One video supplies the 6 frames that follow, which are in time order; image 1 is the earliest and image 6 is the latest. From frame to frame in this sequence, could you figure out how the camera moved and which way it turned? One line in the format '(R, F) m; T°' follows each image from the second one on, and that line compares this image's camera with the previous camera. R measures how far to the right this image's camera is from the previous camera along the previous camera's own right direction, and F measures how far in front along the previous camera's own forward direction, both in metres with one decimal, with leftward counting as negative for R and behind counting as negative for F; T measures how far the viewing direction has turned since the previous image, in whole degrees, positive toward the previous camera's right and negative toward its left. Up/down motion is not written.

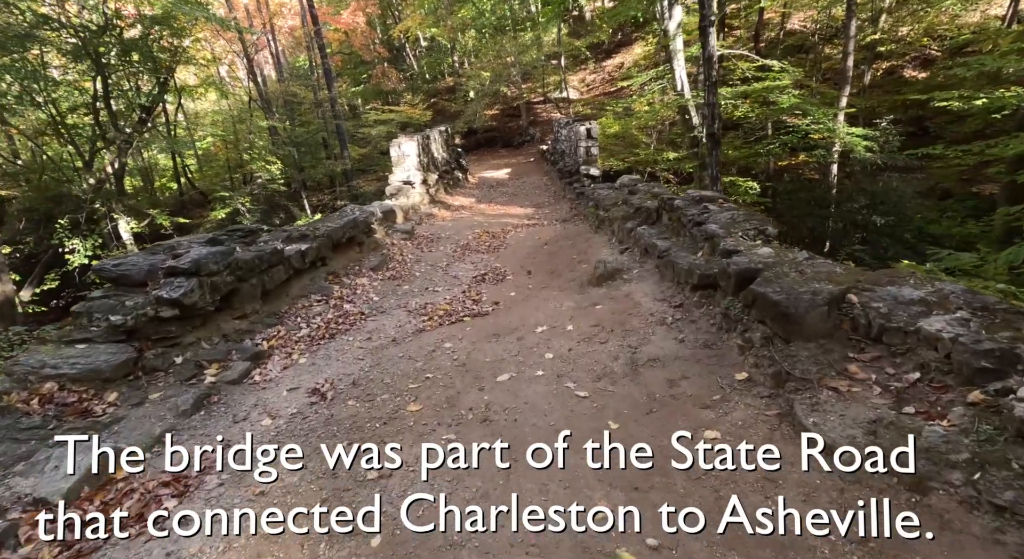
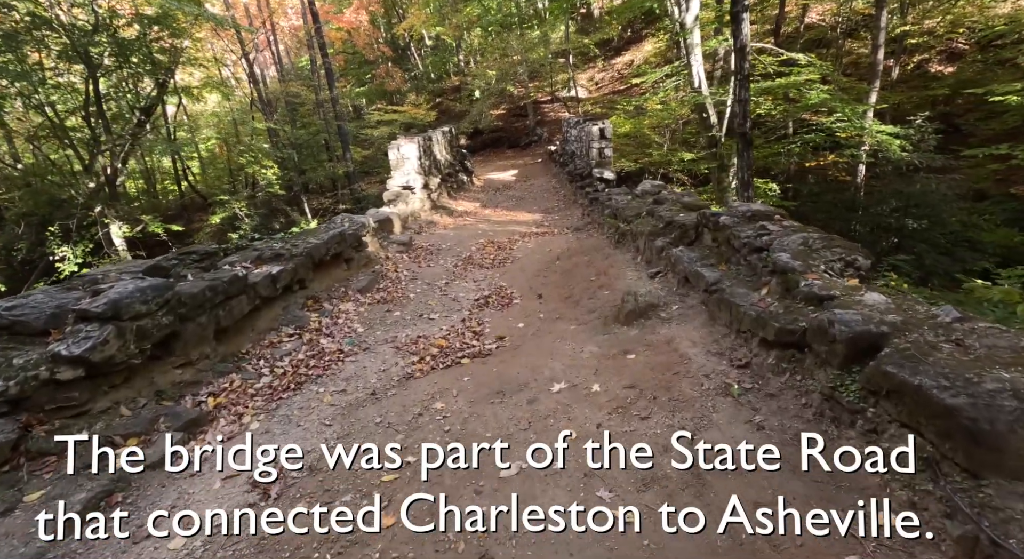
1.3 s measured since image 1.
(0.0, +1.3) m; -1°
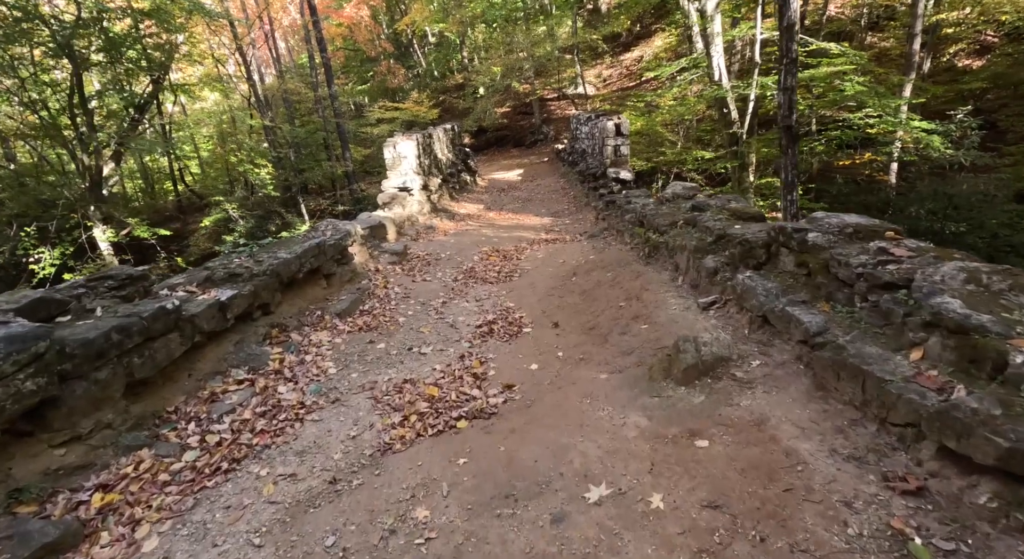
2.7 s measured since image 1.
(-0.1, +1.5) m; 0°
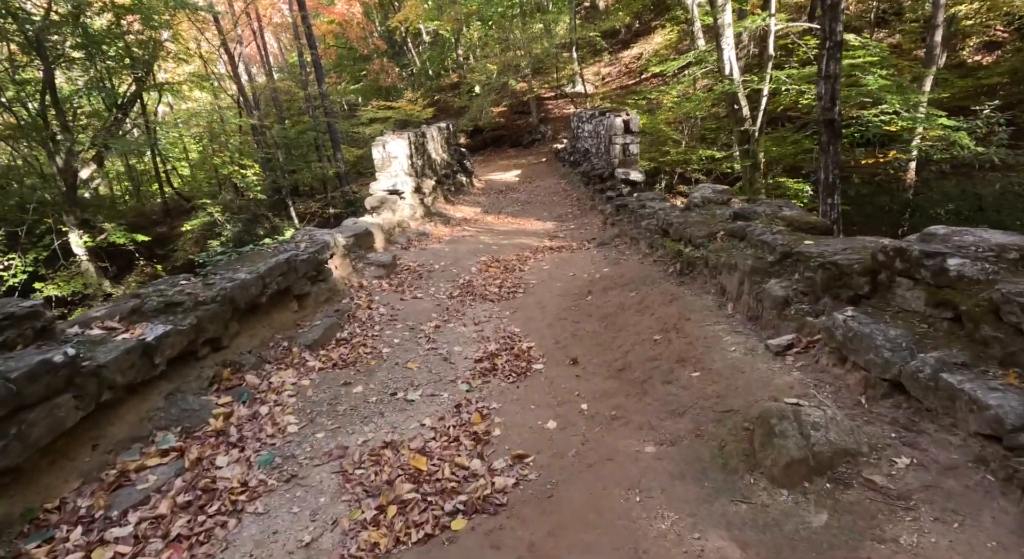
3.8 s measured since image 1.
(-0.1, +1.3) m; 0°
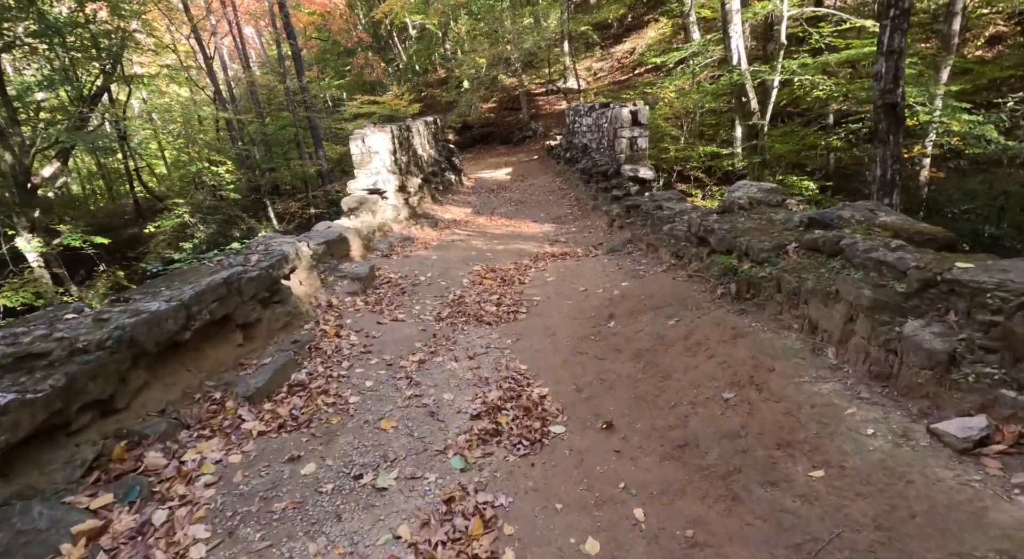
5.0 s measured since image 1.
(-0.2, +1.5) m; +1°
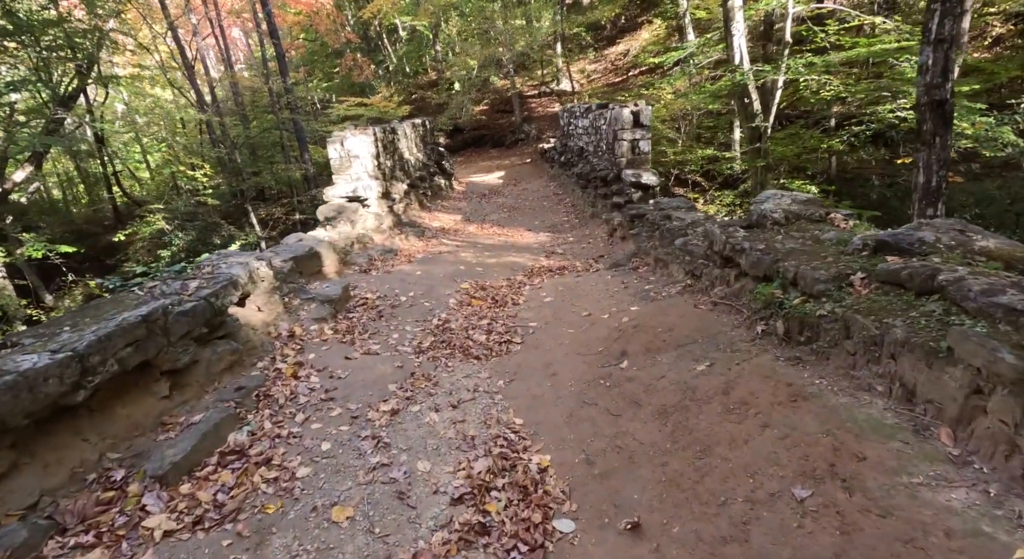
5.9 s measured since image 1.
(0.0, +1.1) m; +1°
